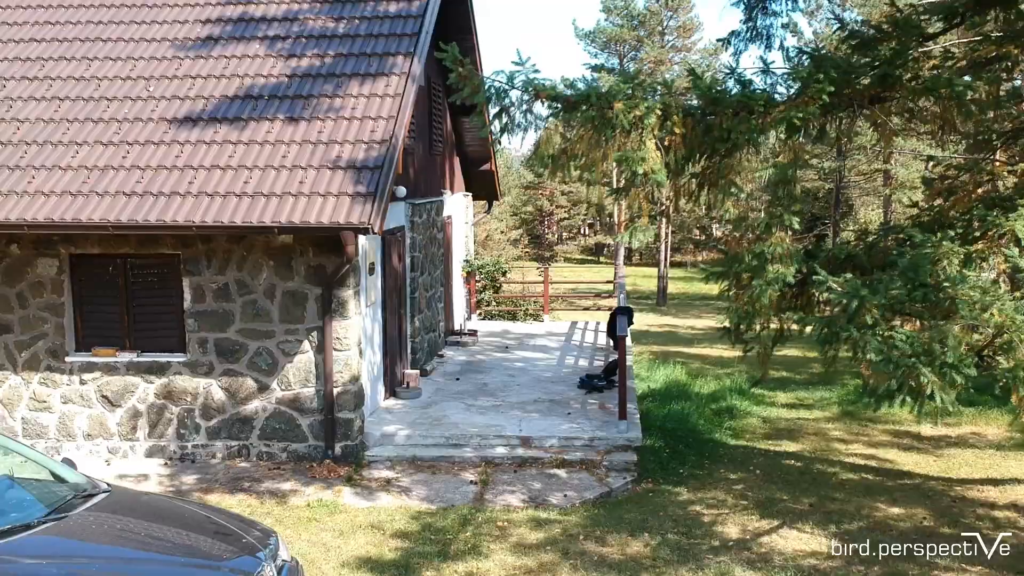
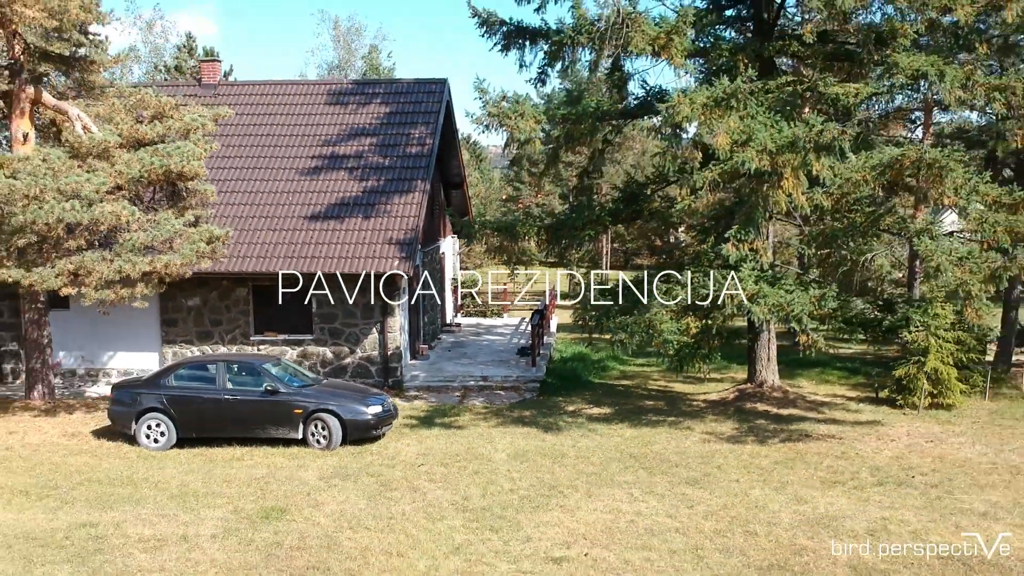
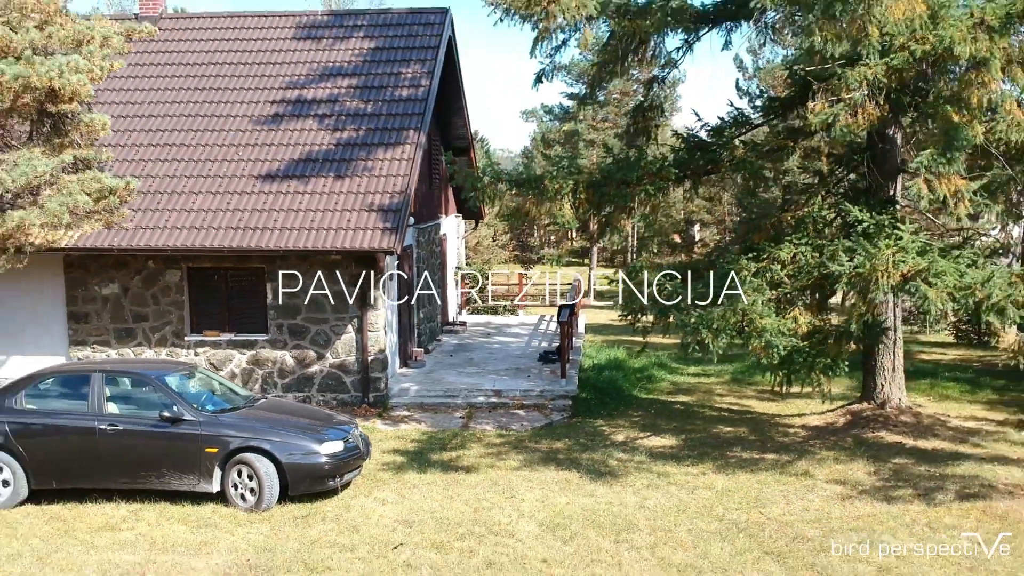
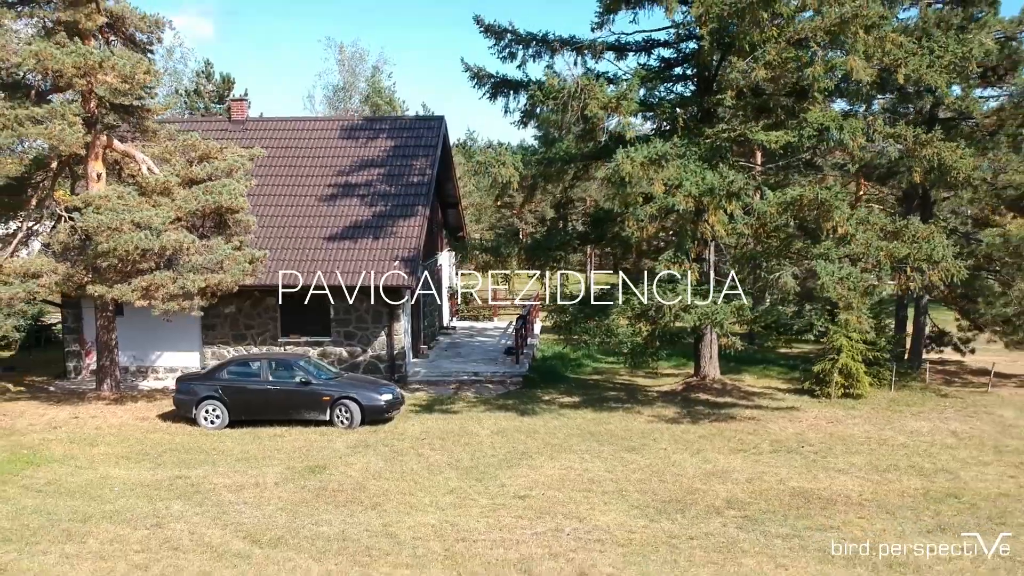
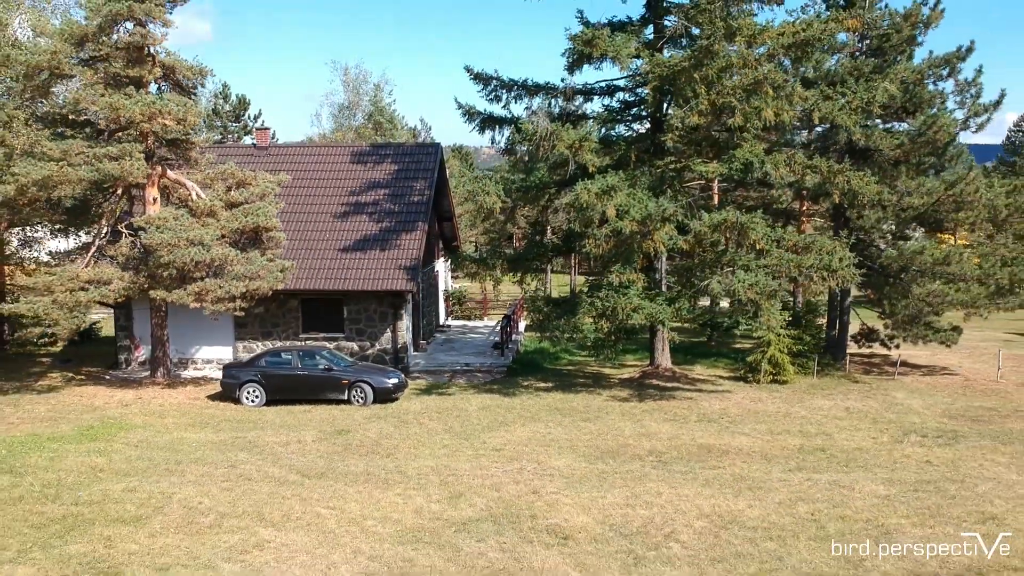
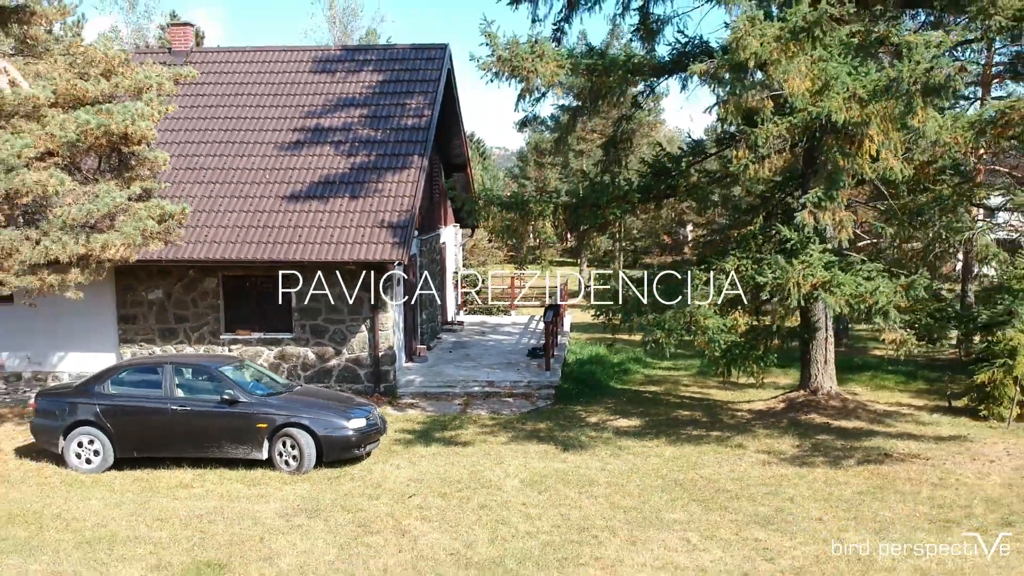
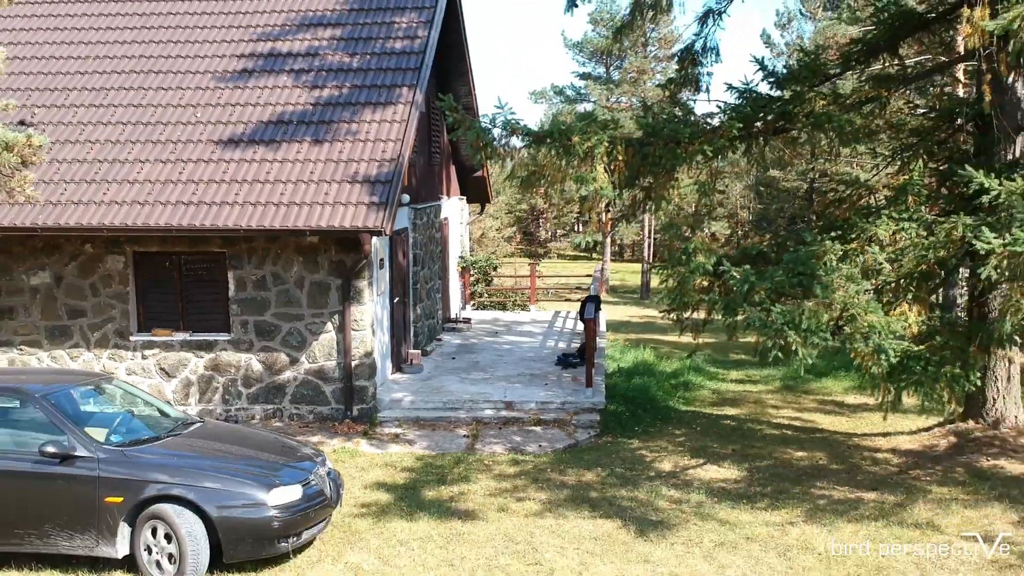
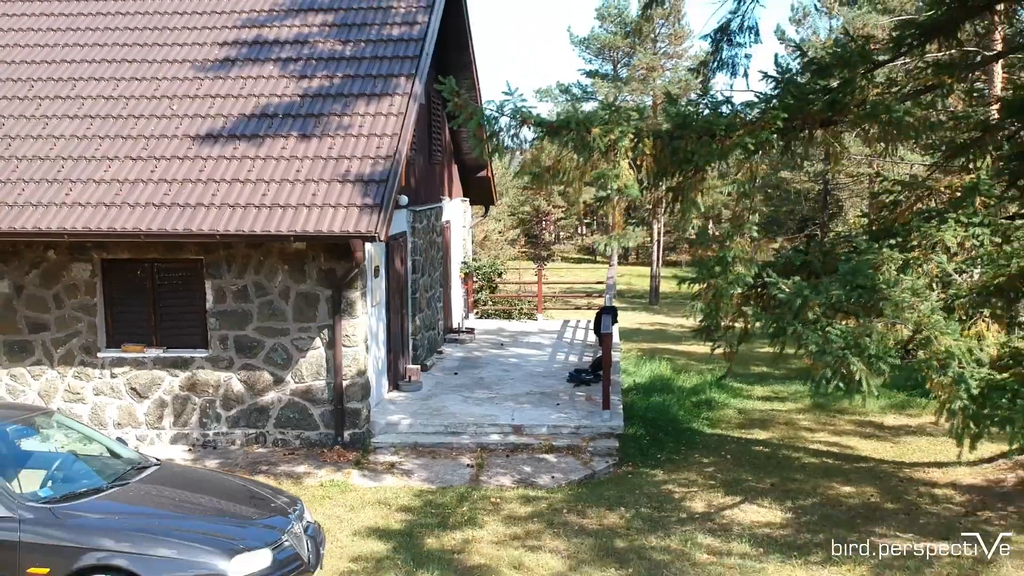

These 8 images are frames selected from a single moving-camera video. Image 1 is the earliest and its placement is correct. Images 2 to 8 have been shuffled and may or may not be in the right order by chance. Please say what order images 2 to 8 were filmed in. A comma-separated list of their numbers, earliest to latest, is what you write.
8, 7, 3, 6, 2, 4, 5
